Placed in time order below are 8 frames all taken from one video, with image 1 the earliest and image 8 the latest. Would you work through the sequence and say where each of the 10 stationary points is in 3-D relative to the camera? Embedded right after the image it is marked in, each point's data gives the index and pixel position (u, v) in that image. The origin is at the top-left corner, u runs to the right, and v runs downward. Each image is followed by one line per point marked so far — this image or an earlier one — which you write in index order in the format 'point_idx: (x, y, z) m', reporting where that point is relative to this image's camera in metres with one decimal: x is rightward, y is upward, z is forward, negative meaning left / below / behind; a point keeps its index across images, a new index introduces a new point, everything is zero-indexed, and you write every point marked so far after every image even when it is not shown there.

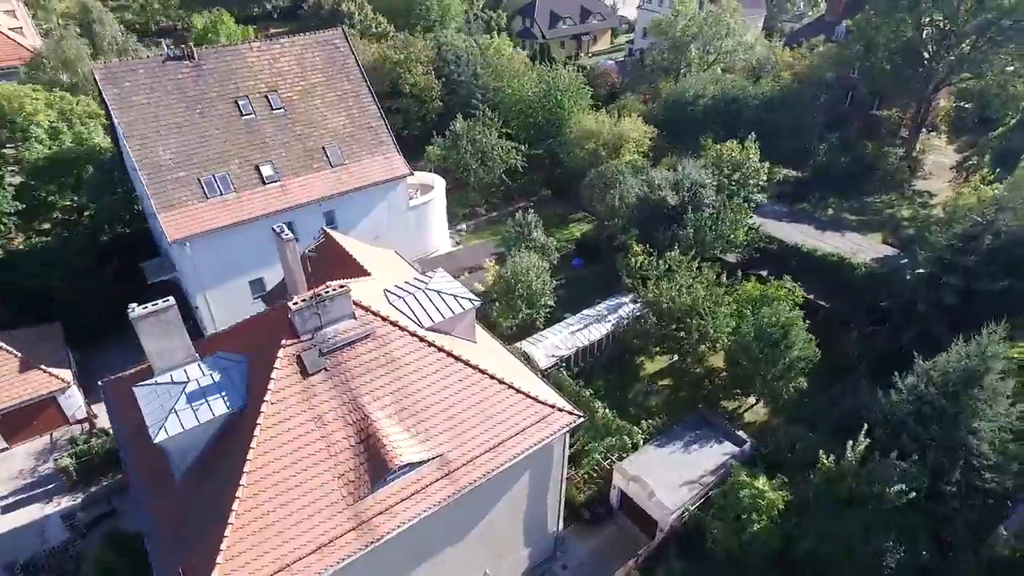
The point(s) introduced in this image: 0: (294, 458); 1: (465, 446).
0: (-5.0, -3.9, +14.1) m
1: (-1.3, -4.0, +15.6) m
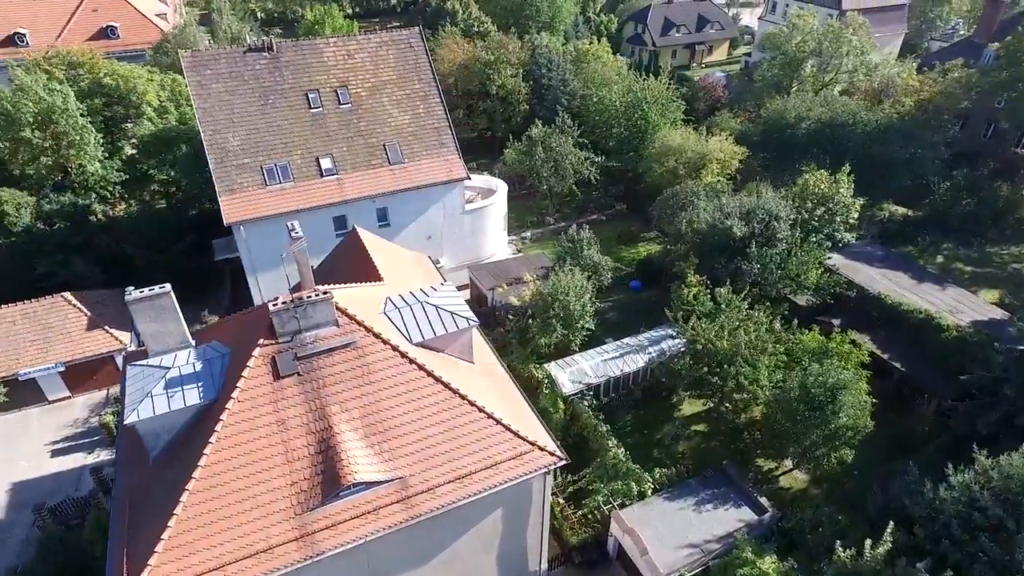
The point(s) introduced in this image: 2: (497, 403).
0: (-6.0, -3.9, +14.2) m
1: (-2.1, -4.5, +15.0) m
2: (-0.5, -3.2, +16.8) m
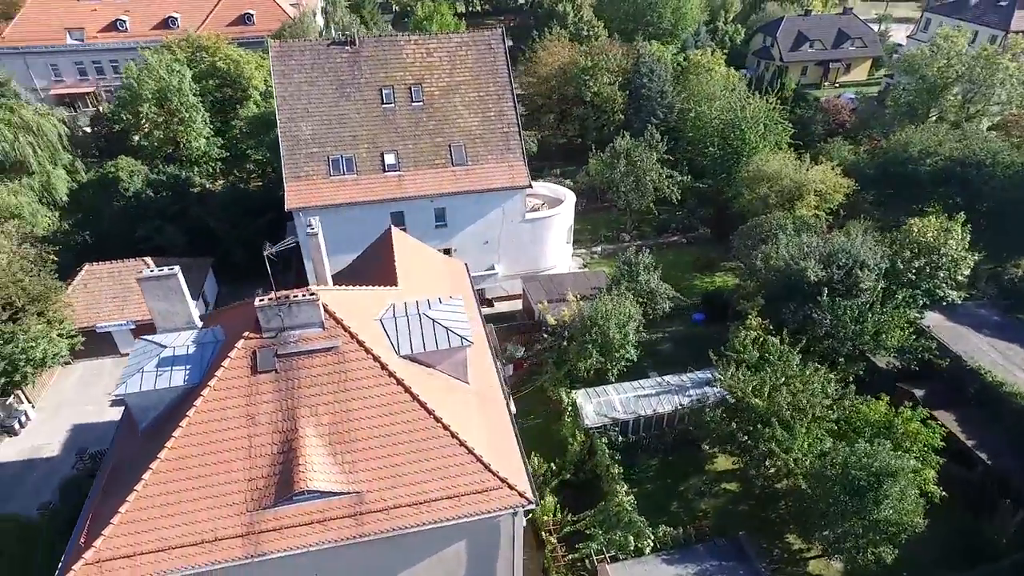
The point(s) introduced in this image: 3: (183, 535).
0: (-6.9, -3.8, +14.4) m
1: (-3.0, -4.8, +14.5) m
2: (-0.9, -3.8, +16.0) m
3: (-7.3, -5.5, +13.7) m
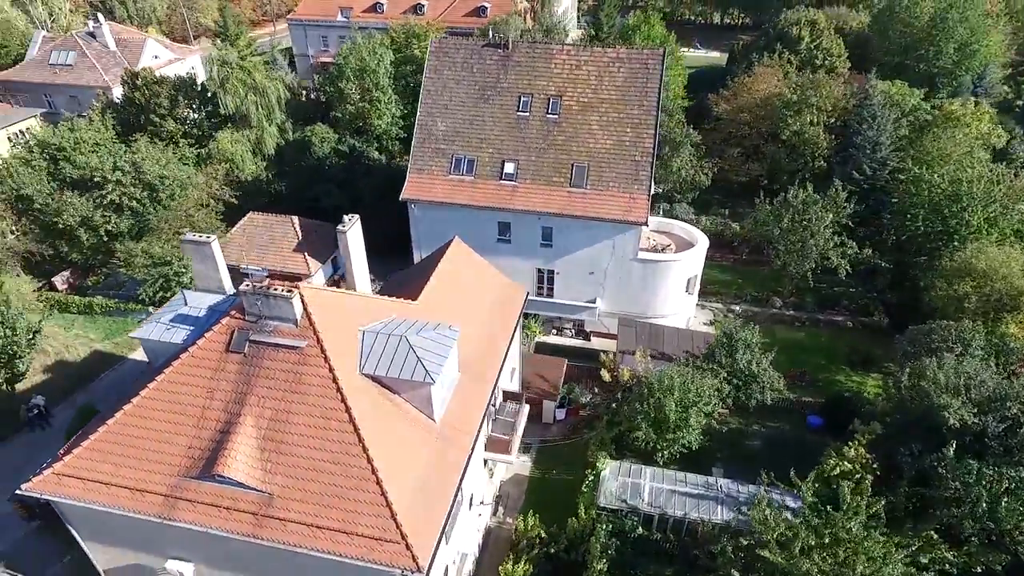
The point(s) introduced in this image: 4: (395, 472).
0: (-8.5, -3.0, +15.6) m
1: (-5.1, -5.0, +14.4) m
2: (-2.5, -4.6, +15.0) m
3: (-9.5, -4.6, +15.1) m
4: (-2.8, -4.4, +14.7) m
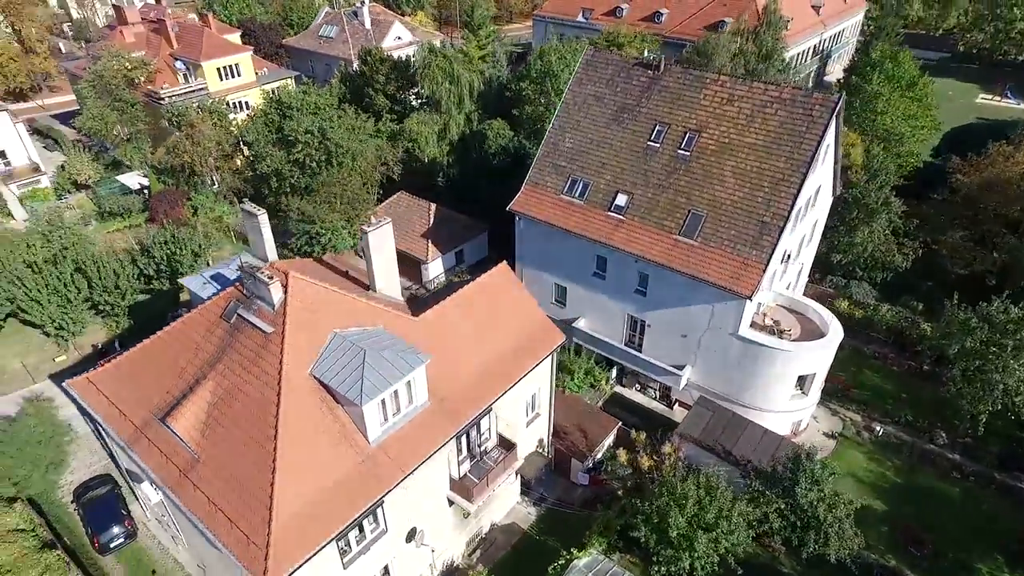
0: (-9.6, -1.9, +17.4) m
1: (-7.5, -4.5, +15.2) m
2: (-4.8, -4.8, +14.8) m
3: (-11.0, -3.1, +17.4) m
4: (-5.1, -4.6, +14.6) m
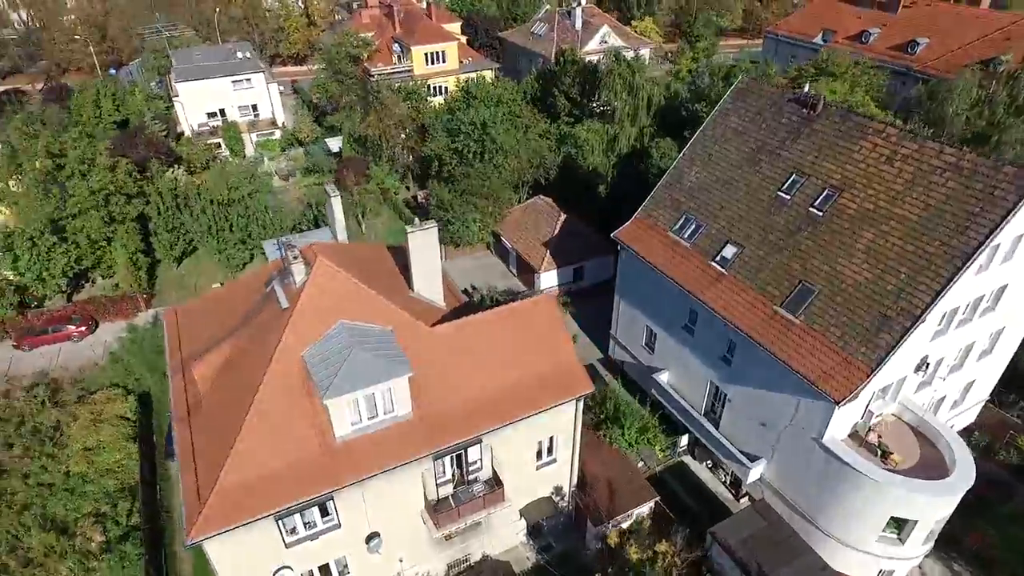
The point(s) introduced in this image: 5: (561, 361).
0: (-9.0, -0.6, +19.4) m
1: (-8.4, -3.5, +16.7) m
2: (-6.1, -4.4, +15.4) m
3: (-10.6, -1.4, +19.9) m
4: (-6.4, -4.1, +15.4) m
5: (+1.5, -2.2, +18.8) m
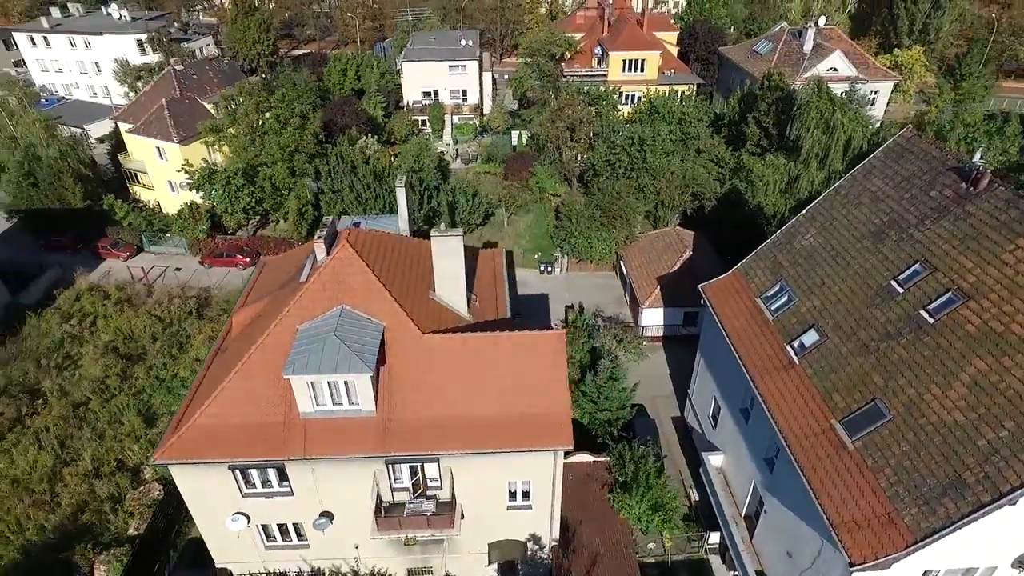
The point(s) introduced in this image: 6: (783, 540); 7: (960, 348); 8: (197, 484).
0: (-7.9, +0.7, +21.4) m
1: (-8.9, -2.2, +18.7) m
2: (-7.5, -3.5, +16.8) m
3: (-9.4, +0.2, +22.5) m
4: (-7.7, -3.1, +16.9) m
5: (+1.1, -3.3, +17.3) m
6: (+7.6, -6.9, +17.2) m
7: (+10.7, -1.4, +14.7) m
8: (-8.7, -5.4, +17.1) m
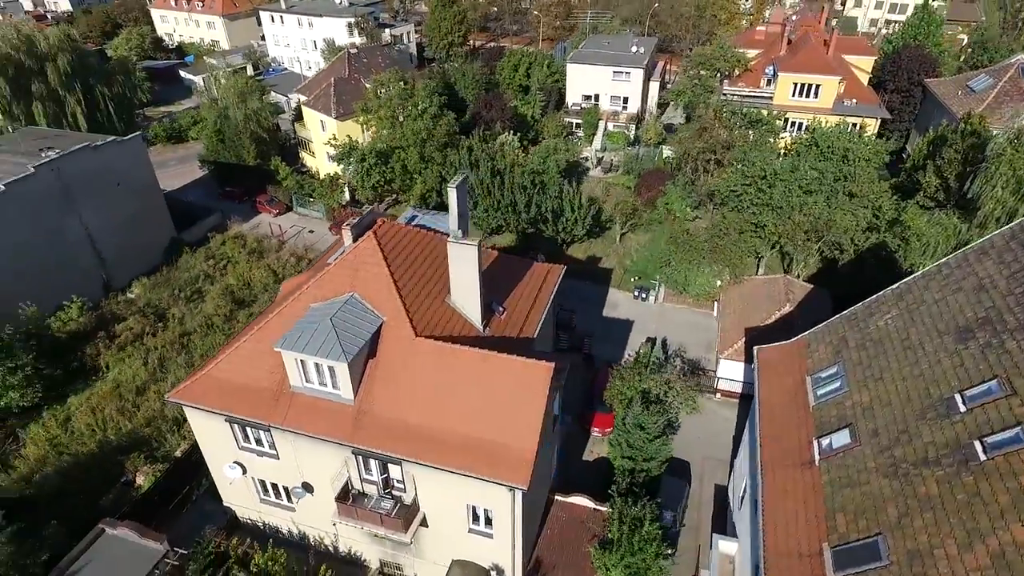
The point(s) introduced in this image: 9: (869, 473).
0: (-6.4, +1.5, +22.6) m
1: (-8.6, -1.1, +20.5) m
2: (-8.0, -2.6, +18.2) m
3: (-7.5, +1.2, +24.1) m
4: (-8.2, -2.2, +18.4) m
5: (+0.3, -4.0, +16.3) m
6: (+5.6, -8.7, +14.5) m
7: (+8.9, -3.9, +11.1) m
8: (-9.4, -4.2, +18.9) m
9: (+8.0, -4.1, +13.7) m
